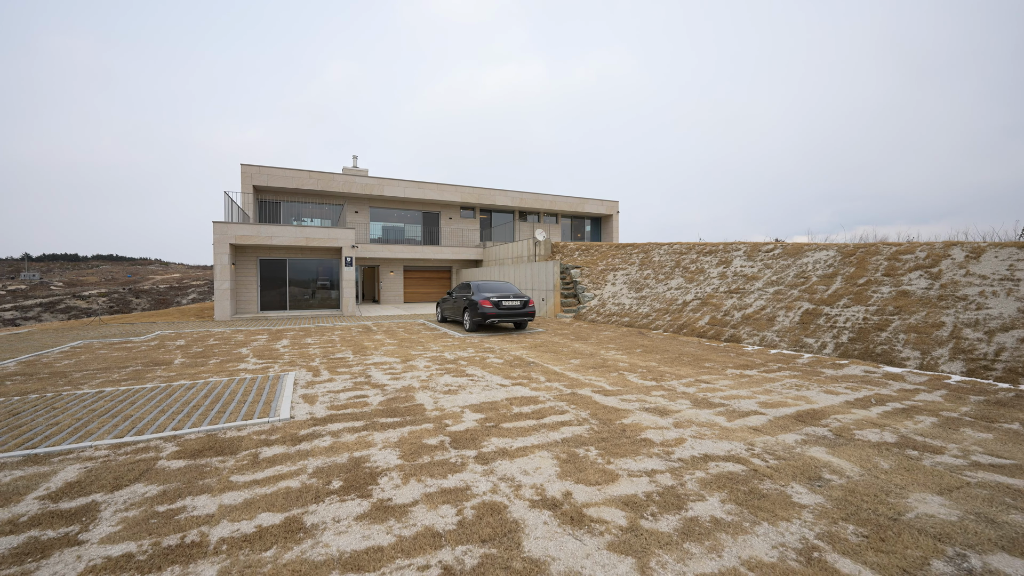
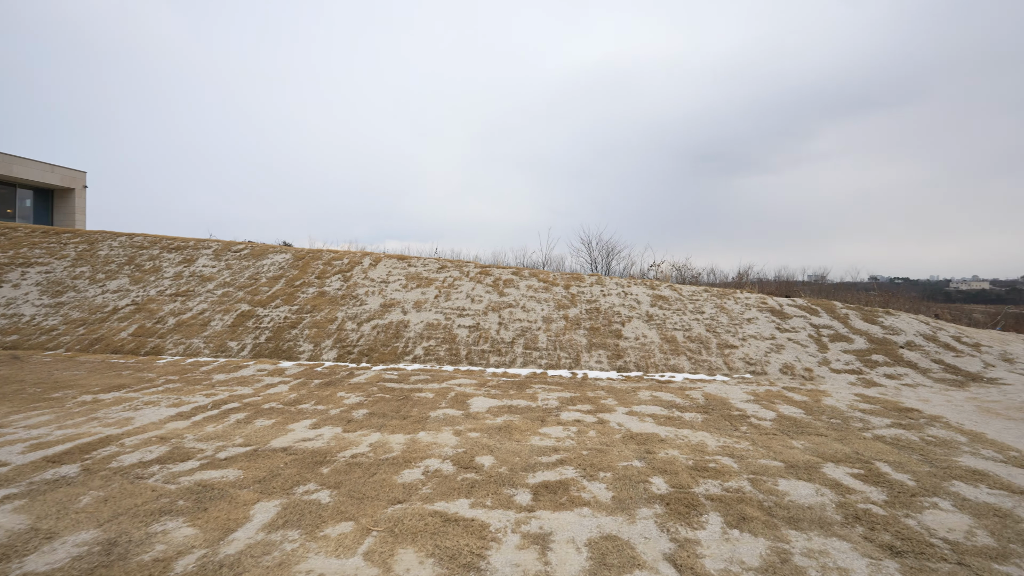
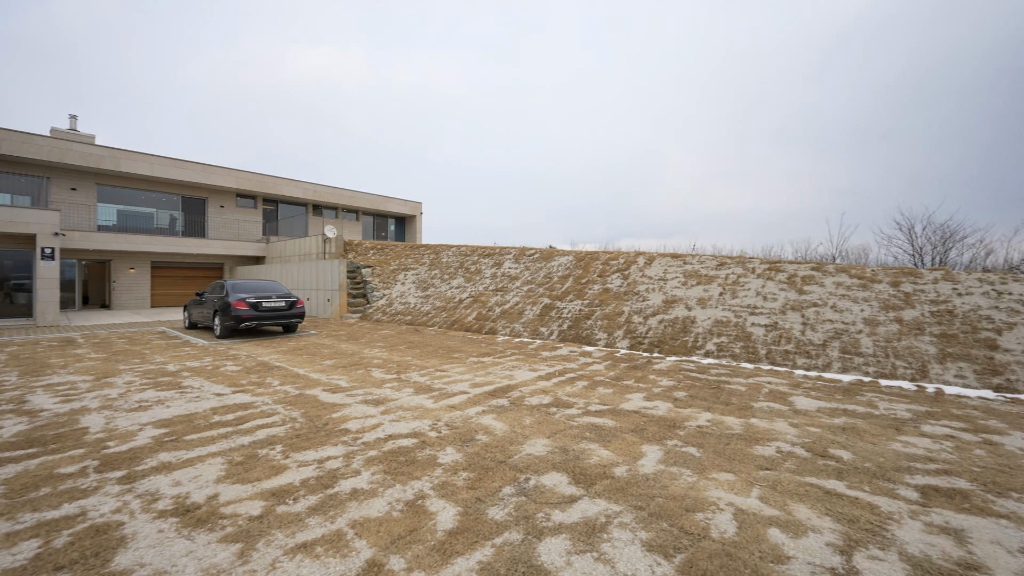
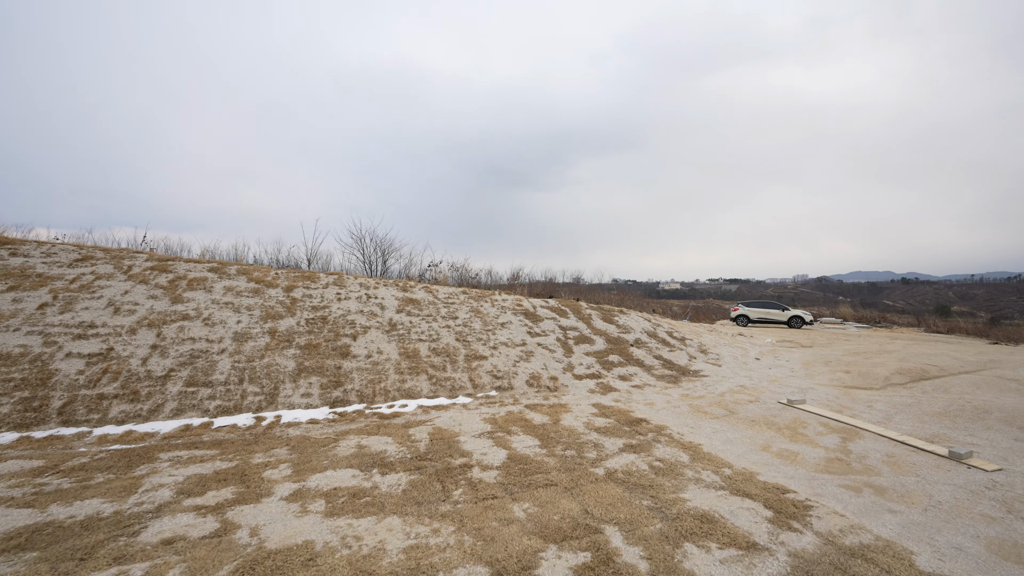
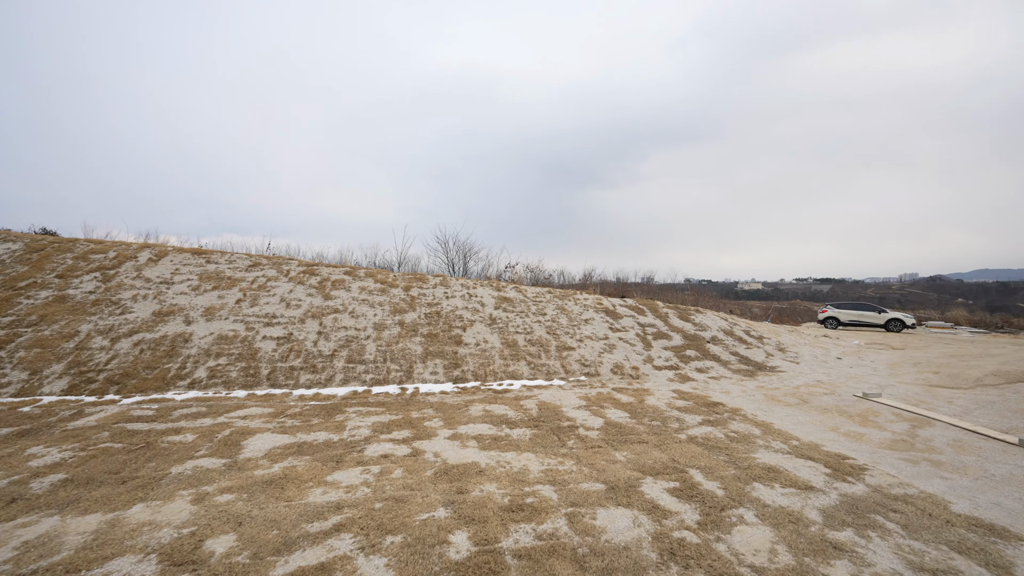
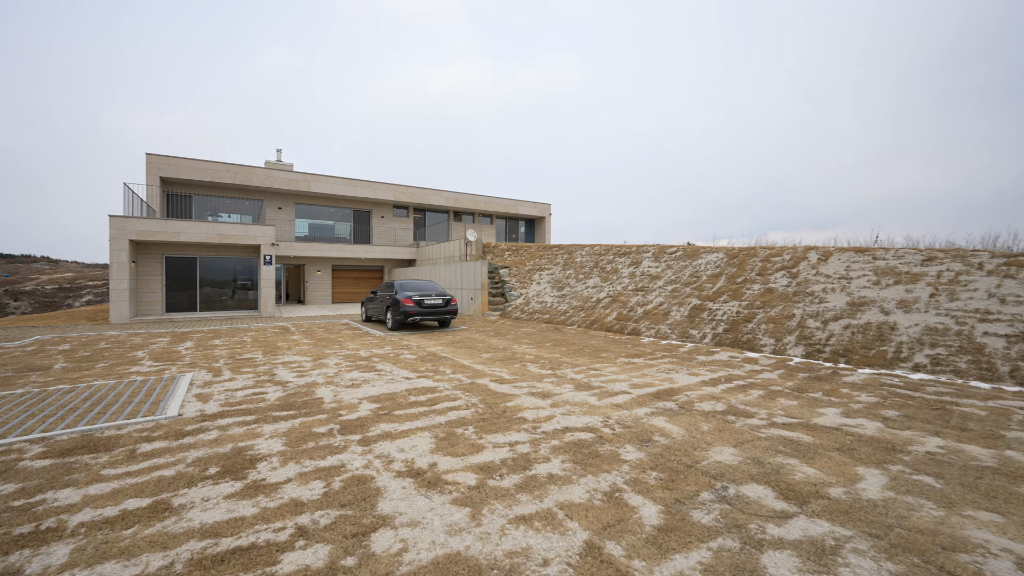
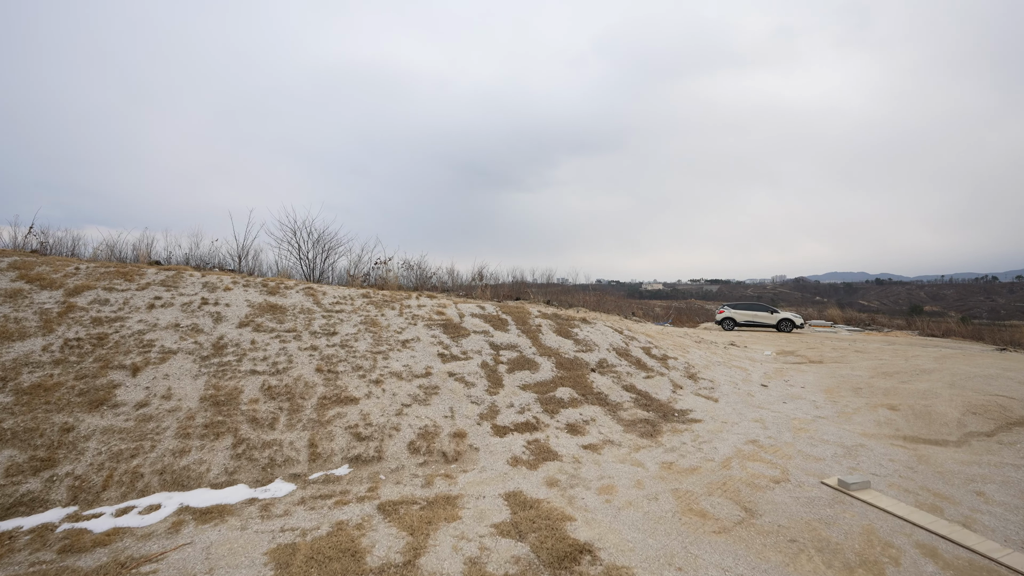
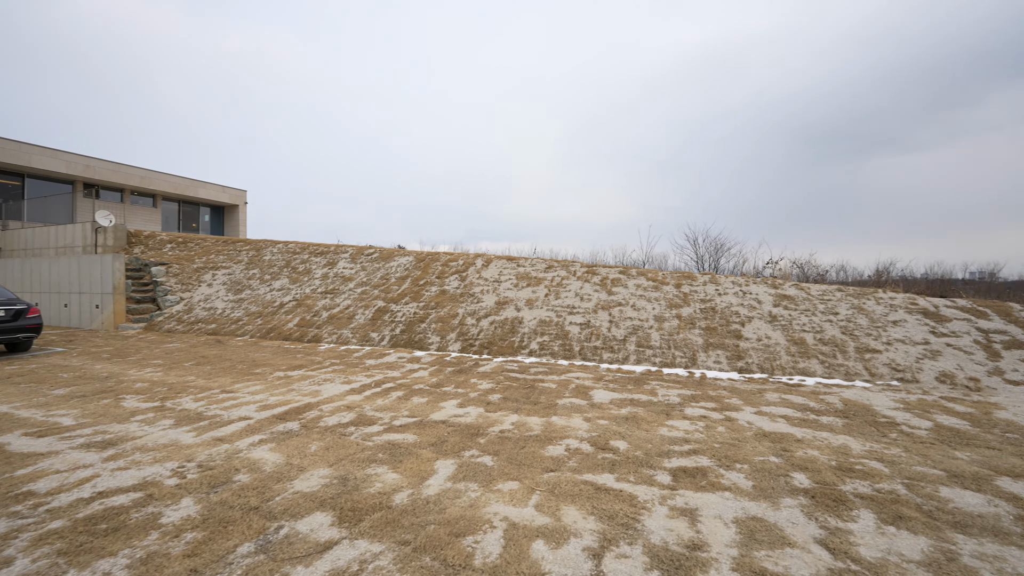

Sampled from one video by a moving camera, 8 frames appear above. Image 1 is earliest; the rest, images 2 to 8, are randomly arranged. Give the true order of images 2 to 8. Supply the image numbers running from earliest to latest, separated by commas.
6, 3, 8, 2, 5, 4, 7
